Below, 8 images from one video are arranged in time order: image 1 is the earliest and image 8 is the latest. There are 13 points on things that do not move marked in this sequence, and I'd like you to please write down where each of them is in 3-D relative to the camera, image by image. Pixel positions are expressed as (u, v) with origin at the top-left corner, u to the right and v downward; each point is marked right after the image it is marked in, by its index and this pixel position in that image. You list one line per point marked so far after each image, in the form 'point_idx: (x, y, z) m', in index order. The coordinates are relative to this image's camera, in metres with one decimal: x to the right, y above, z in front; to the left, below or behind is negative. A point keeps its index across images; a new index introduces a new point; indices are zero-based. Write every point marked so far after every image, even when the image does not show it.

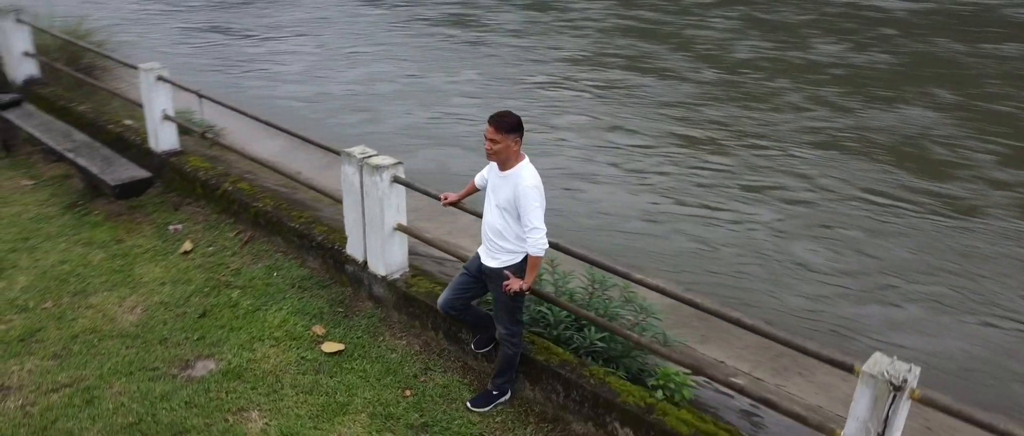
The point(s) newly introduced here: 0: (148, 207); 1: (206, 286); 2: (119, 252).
0: (-2.0, +0.1, +4.7) m
1: (-1.4, -0.3, +3.9) m
2: (-1.9, -0.2, +4.2) m
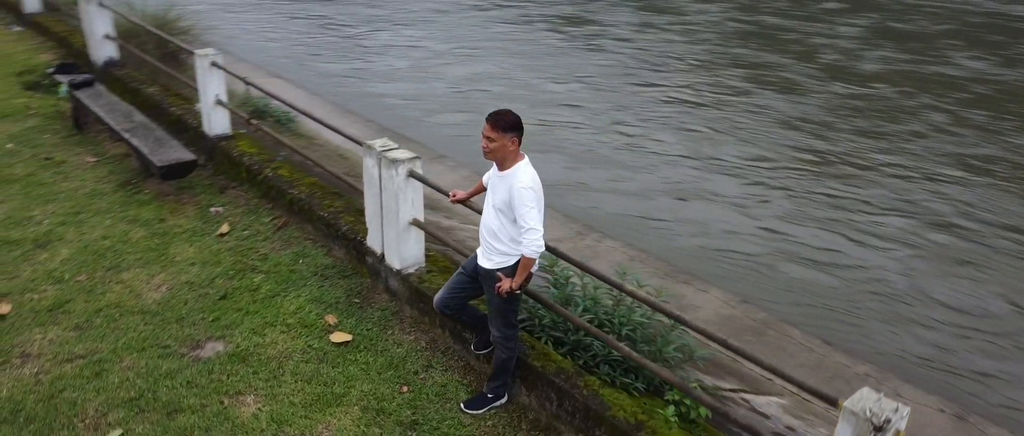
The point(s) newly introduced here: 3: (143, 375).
0: (-1.8, +0.2, +4.8) m
1: (-1.3, -0.2, +4.0) m
2: (-1.8, -0.1, +4.3) m
3: (-1.4, -0.6, +3.2) m
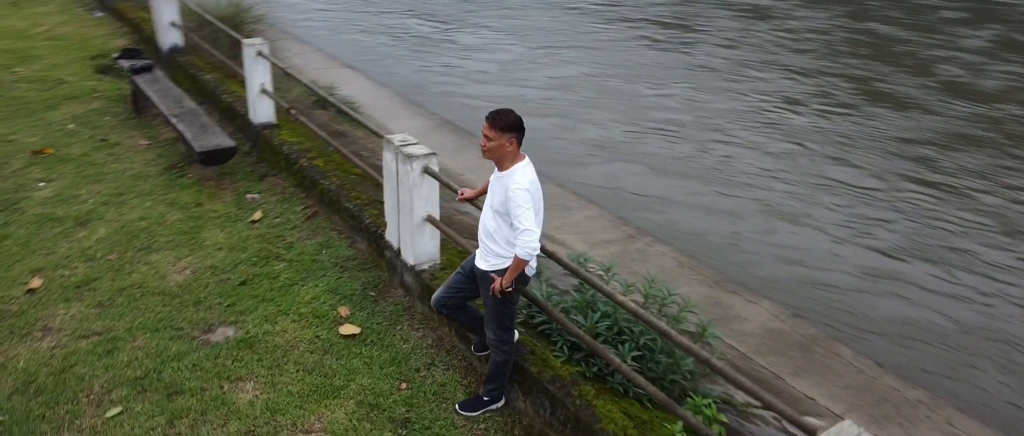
0: (-1.6, +0.2, +4.9) m
1: (-1.2, -0.2, +4.1) m
2: (-1.7, 0.0, +4.4) m
3: (-1.4, -0.5, +3.3) m
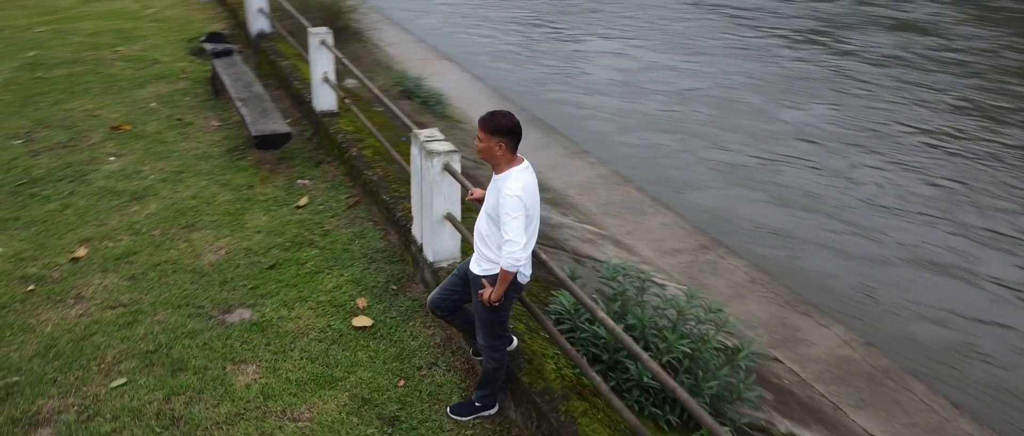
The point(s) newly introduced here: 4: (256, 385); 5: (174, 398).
0: (-1.3, +0.3, +5.0) m
1: (-1.1, -0.1, +4.1) m
2: (-1.4, +0.1, +4.6) m
3: (-1.4, -0.4, +3.4) m
4: (-0.9, -0.6, +3.1) m
5: (-1.2, -0.6, +3.0) m
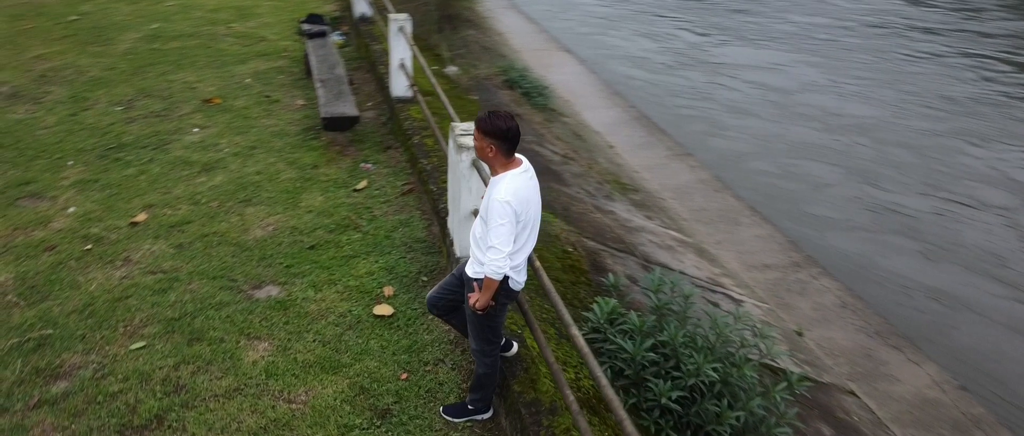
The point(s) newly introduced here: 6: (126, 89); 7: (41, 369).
0: (-0.9, +0.4, +5.1) m
1: (-0.9, 0.0, +4.2) m
2: (-1.1, +0.2, +4.7) m
3: (-1.3, -0.3, +3.5) m
4: (-0.9, -0.5, +3.2) m
5: (-1.2, -0.5, +3.1) m
6: (-2.6, +0.9, +5.7) m
7: (-1.7, -0.6, +3.1) m
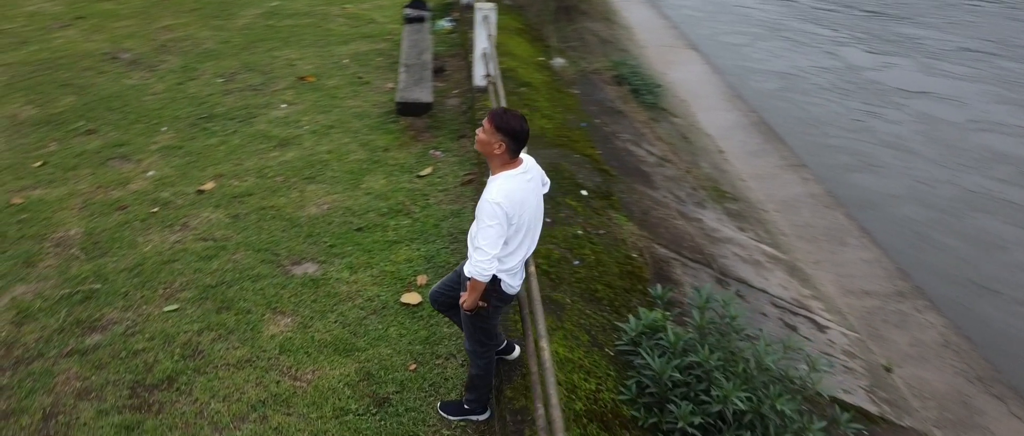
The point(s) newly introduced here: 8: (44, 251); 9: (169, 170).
0: (-0.4, +0.5, +5.1) m
1: (-0.6, +0.1, +4.3) m
2: (-0.8, +0.3, +4.8) m
3: (-1.2, -0.2, +3.6) m
4: (-0.9, -0.5, +3.3) m
5: (-1.2, -0.4, +3.2) m
6: (-2.0, +1.1, +6.0) m
7: (-1.7, -0.4, +3.3) m
8: (-2.0, -0.1, +3.7) m
9: (-1.8, +0.3, +4.5) m
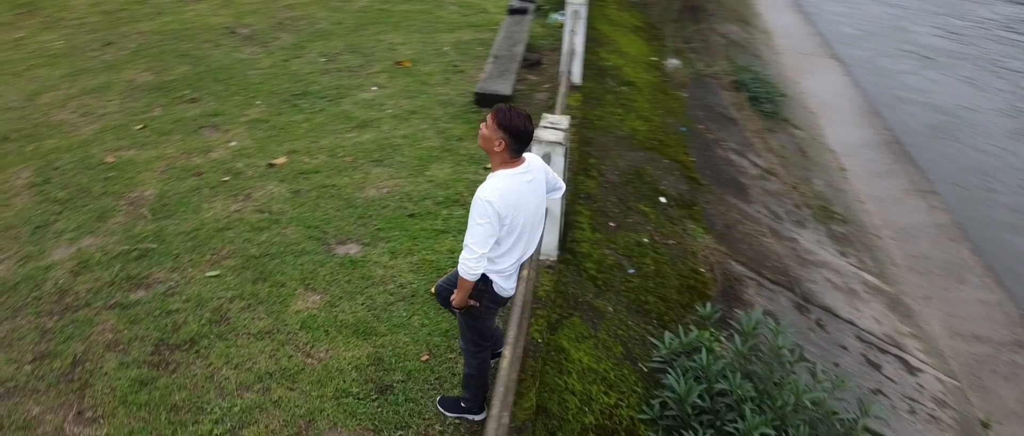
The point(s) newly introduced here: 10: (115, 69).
0: (0.0, +0.6, +5.1) m
1: (-0.3, +0.1, +4.3) m
2: (-0.4, +0.4, +4.8) m
3: (-1.0, -0.1, +3.7) m
4: (-0.8, -0.4, +3.3) m
5: (-1.1, -0.3, +3.4) m
6: (-1.3, +1.3, +6.2) m
7: (-1.6, -0.2, +3.5) m
8: (-1.8, 0.0, +3.9) m
9: (-1.4, +0.4, +4.7) m
10: (-2.7, +1.0, +5.7) m
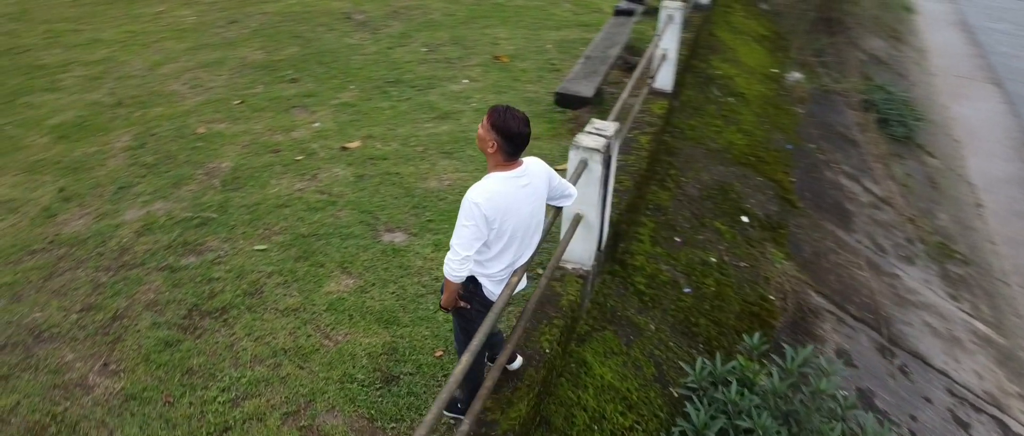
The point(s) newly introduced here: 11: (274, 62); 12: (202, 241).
0: (+0.5, +0.5, +5.0) m
1: (0.0, +0.1, +4.2) m
2: (+0.1, +0.4, +4.7) m
3: (-0.8, 0.0, +3.8) m
4: (-0.7, -0.3, +3.4) m
5: (-1.0, -0.2, +3.5) m
6: (-0.5, +1.4, +6.3) m
7: (-1.4, -0.1, +3.7) m
8: (-1.6, +0.2, +4.2) m
9: (-1.0, +0.5, +4.8) m
10: (-2.0, +1.2, +6.0) m
11: (-1.6, +1.1, +5.8) m
12: (-1.4, -0.1, +3.7) m
